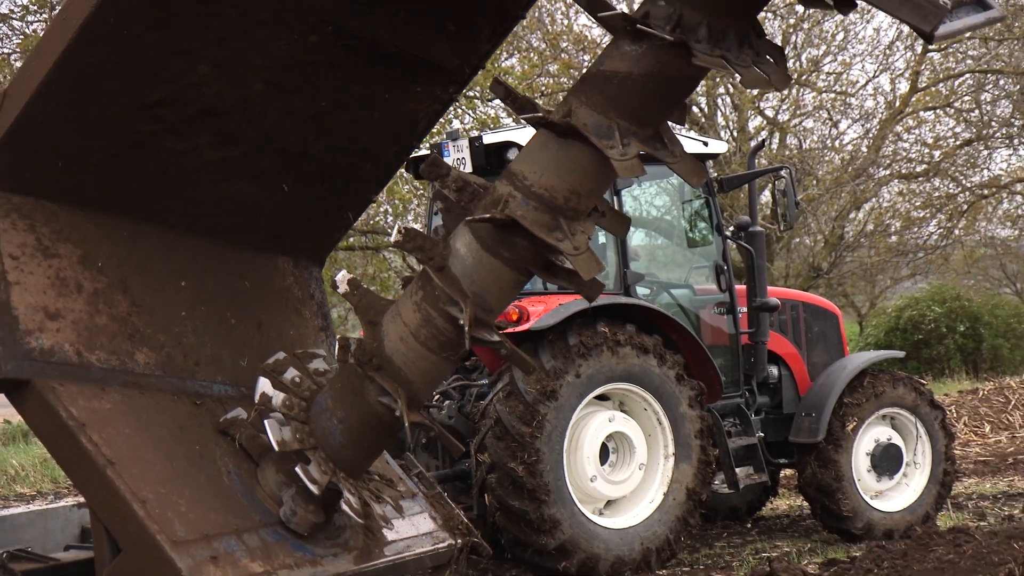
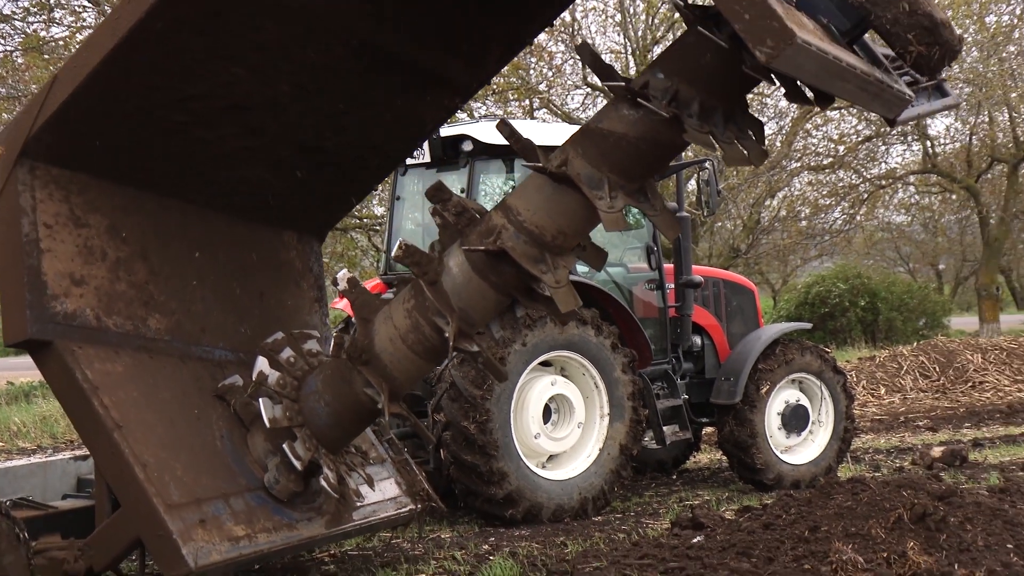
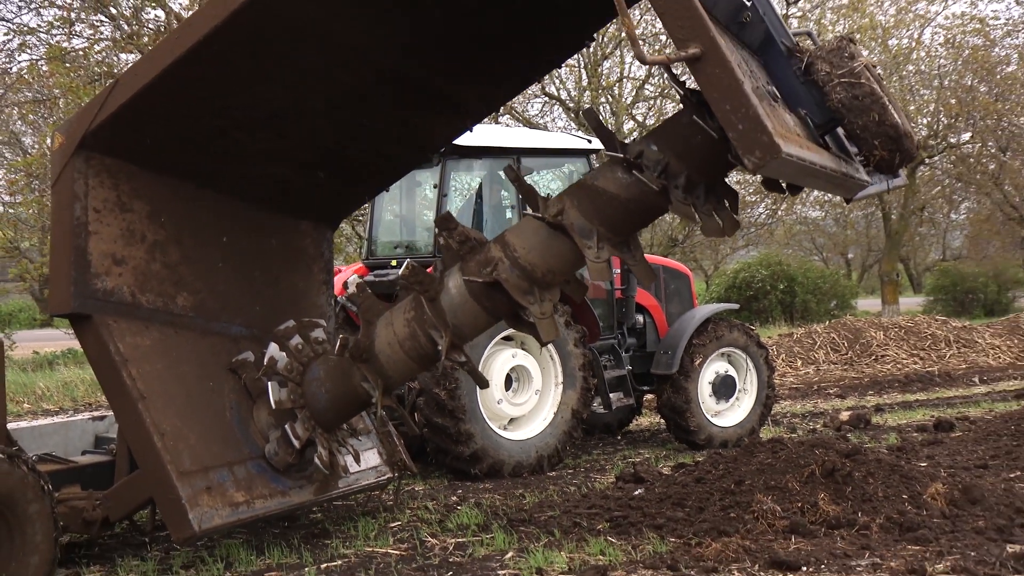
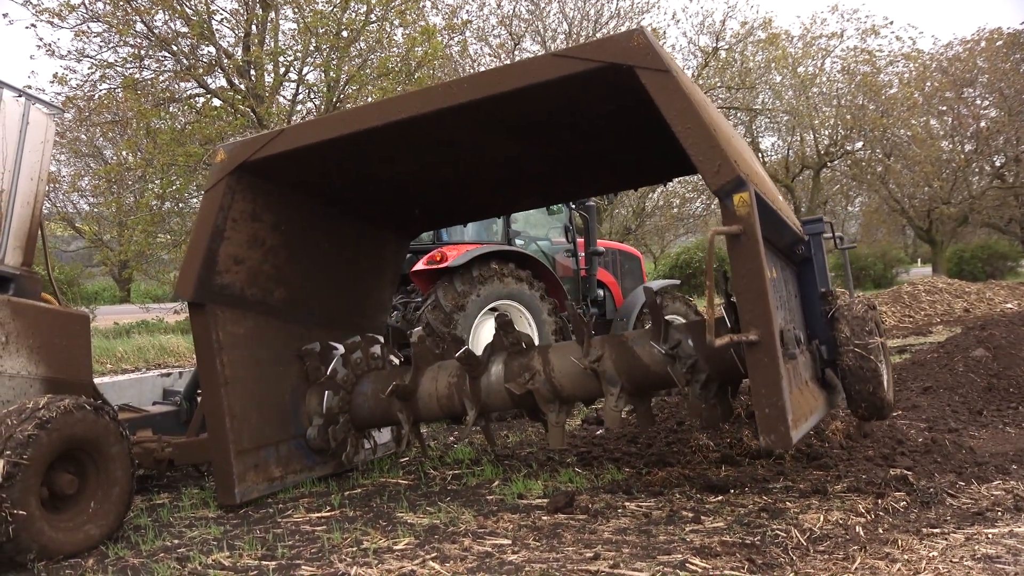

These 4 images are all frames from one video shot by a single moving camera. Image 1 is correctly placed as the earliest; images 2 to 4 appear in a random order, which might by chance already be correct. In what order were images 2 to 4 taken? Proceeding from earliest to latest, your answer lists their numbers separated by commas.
2, 3, 4
